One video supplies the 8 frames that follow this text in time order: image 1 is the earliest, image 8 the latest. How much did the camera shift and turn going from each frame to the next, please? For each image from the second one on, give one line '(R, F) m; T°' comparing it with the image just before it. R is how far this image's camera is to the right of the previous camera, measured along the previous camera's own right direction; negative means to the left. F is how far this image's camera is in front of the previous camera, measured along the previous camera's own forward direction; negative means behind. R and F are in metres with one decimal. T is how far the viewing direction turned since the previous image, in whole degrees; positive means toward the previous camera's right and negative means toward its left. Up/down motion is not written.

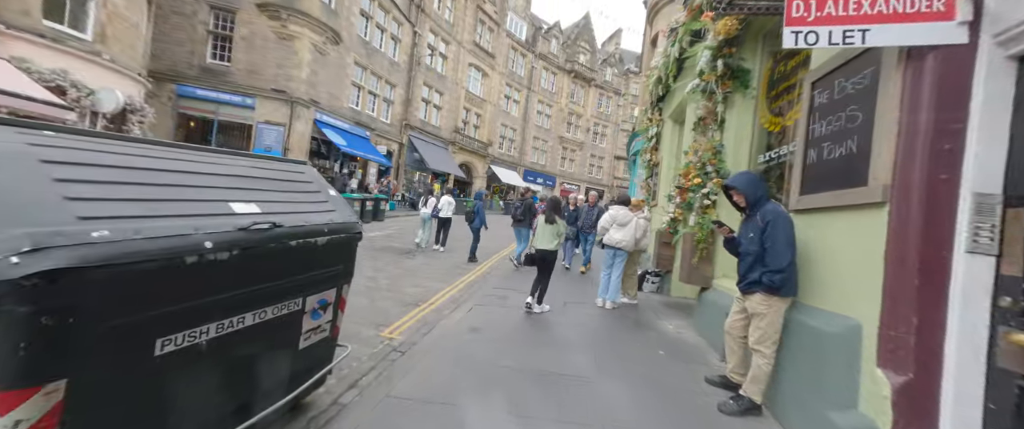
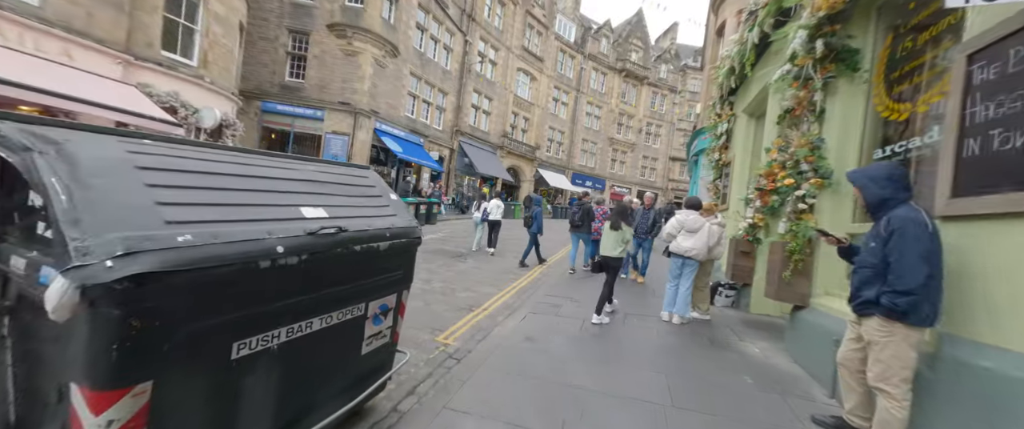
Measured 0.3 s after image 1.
(-0.1, +0.2) m; -8°
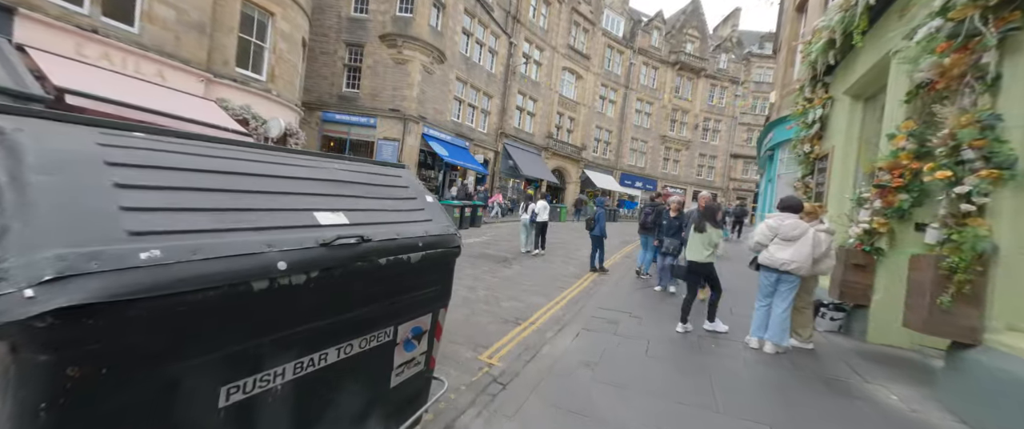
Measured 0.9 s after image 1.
(-0.1, +0.5) m; -7°
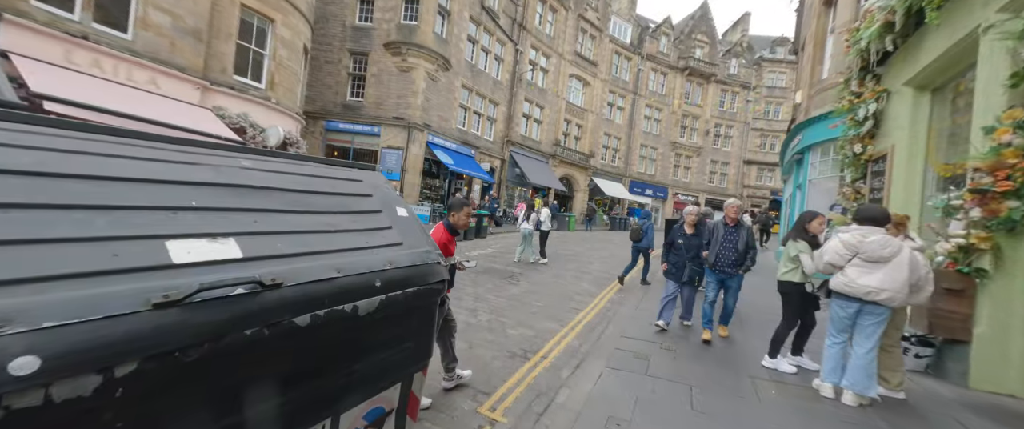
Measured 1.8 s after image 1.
(0.0, +0.7) m; -1°
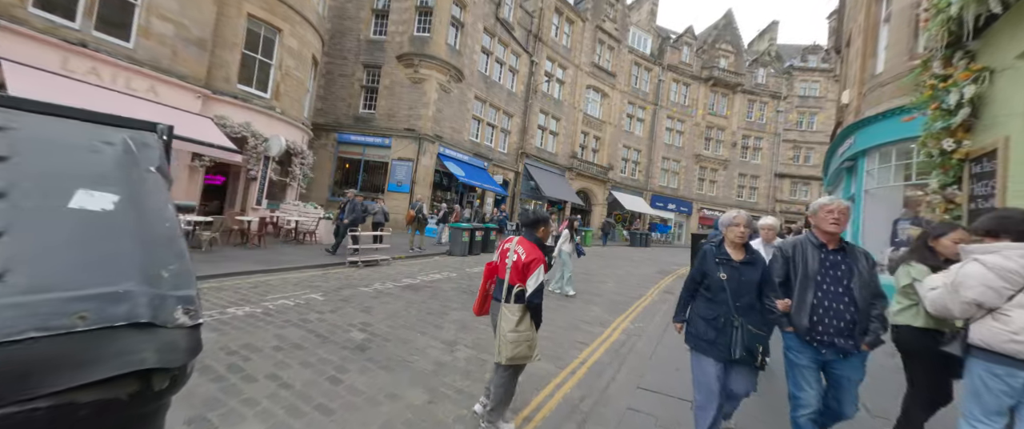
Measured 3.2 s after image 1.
(+0.4, +1.0) m; -3°
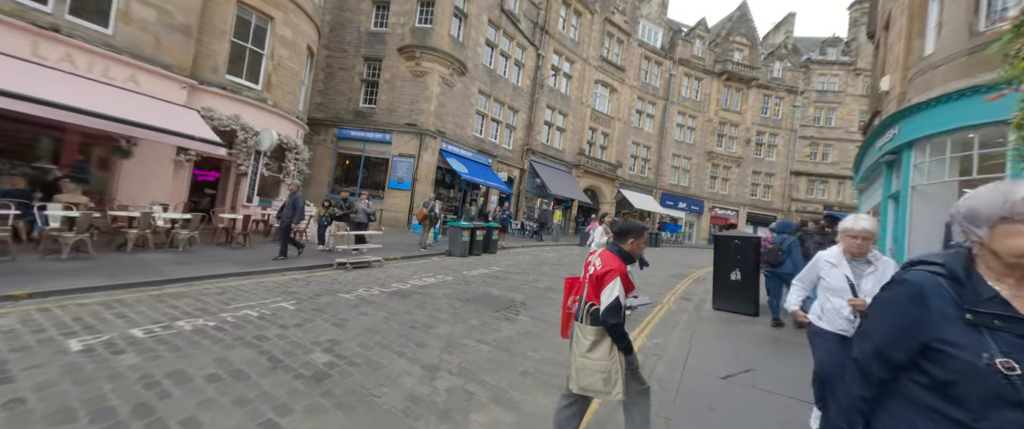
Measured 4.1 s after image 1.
(+0.1, +0.8) m; -1°
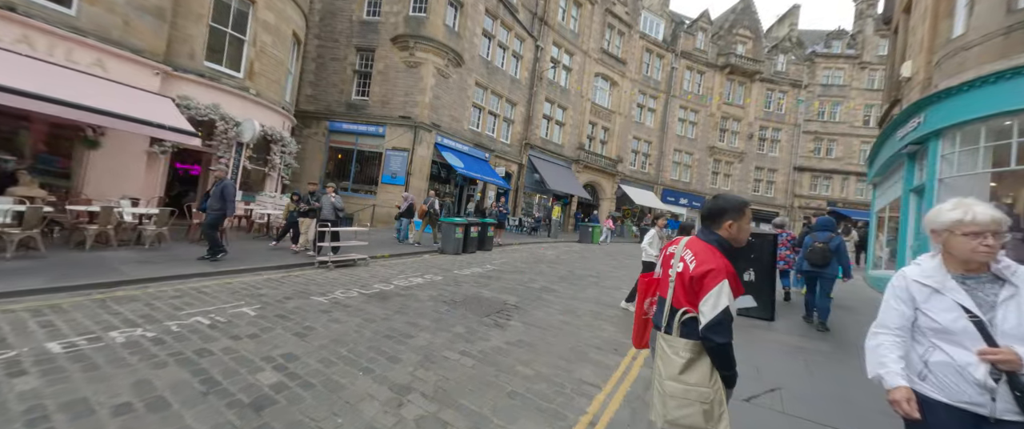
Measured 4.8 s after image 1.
(+0.1, +0.6) m; 0°
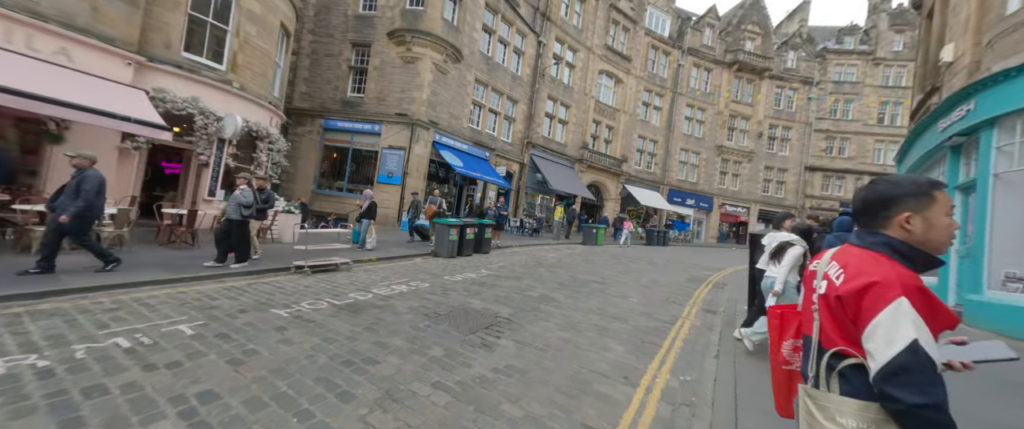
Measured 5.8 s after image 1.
(+0.2, +0.8) m; -1°
